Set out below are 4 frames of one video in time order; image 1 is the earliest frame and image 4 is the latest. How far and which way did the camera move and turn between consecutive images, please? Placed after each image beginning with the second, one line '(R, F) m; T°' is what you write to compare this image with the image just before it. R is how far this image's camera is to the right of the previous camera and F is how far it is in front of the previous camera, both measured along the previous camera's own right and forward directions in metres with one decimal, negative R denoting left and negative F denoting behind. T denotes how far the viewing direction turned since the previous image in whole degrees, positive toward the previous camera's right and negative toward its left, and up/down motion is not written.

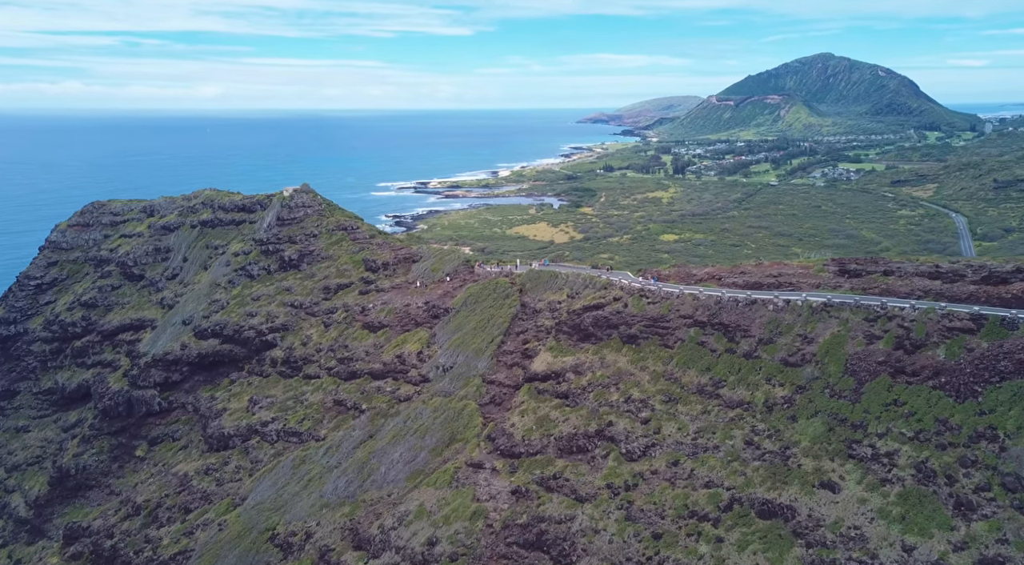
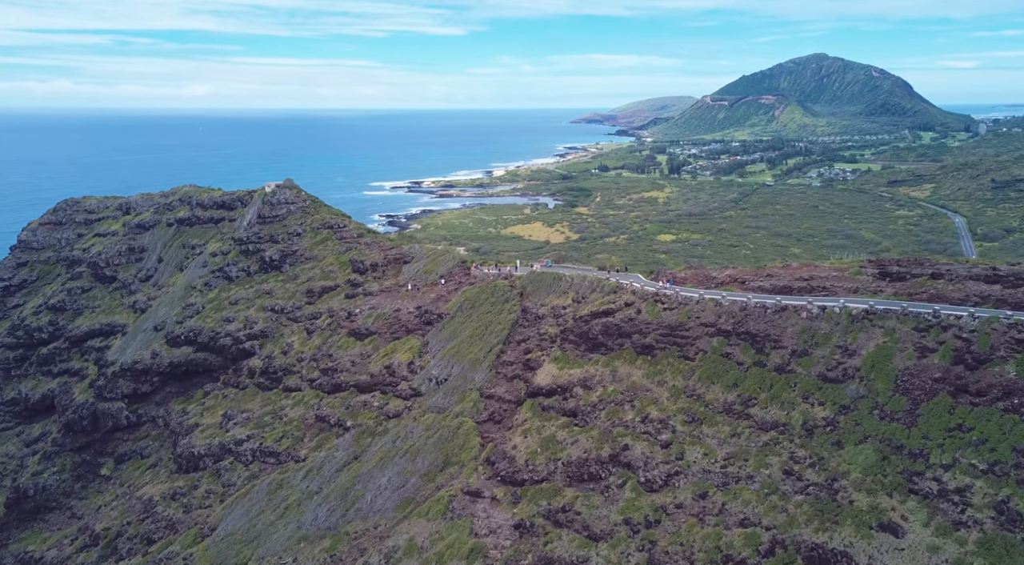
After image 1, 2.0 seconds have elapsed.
(-0.5, +5.2) m; +1°
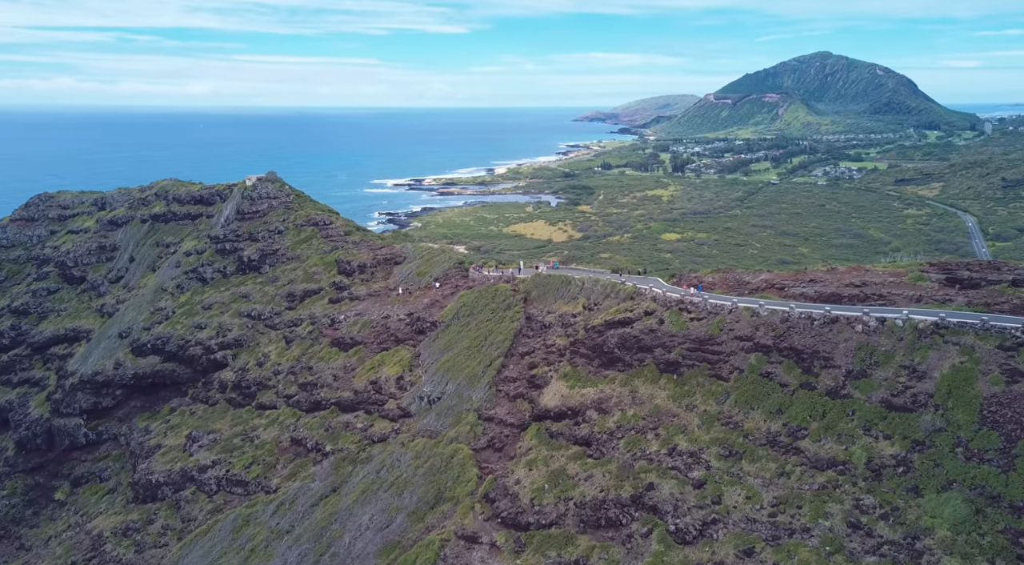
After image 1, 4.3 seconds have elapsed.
(-0.1, +6.4) m; 0°
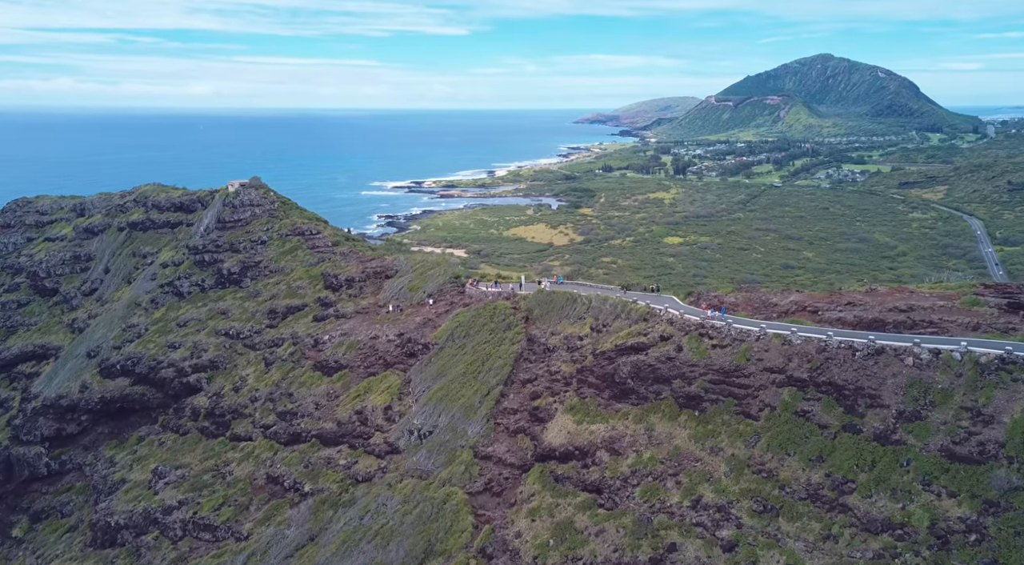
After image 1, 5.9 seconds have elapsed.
(0.0, +4.5) m; 0°
